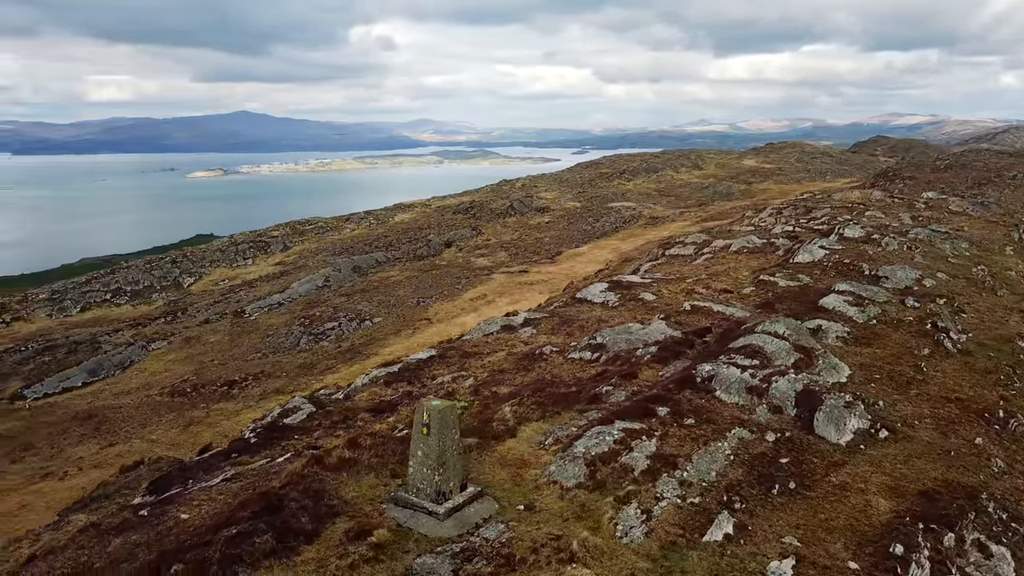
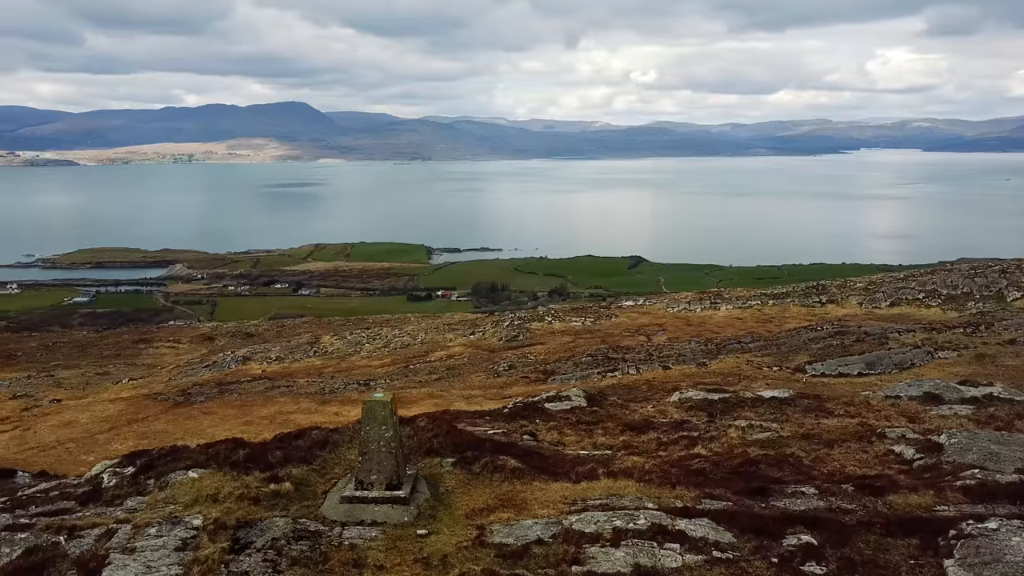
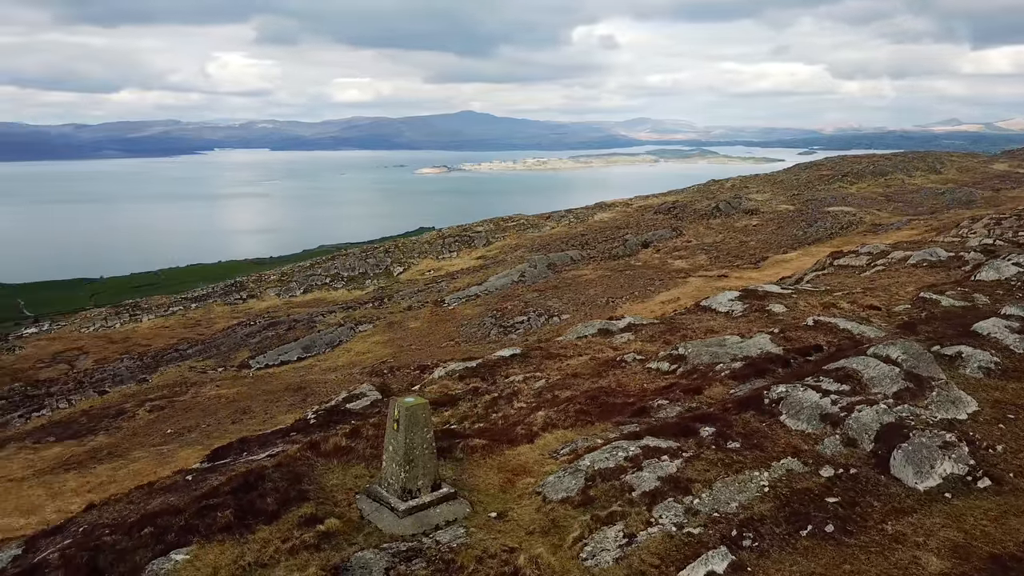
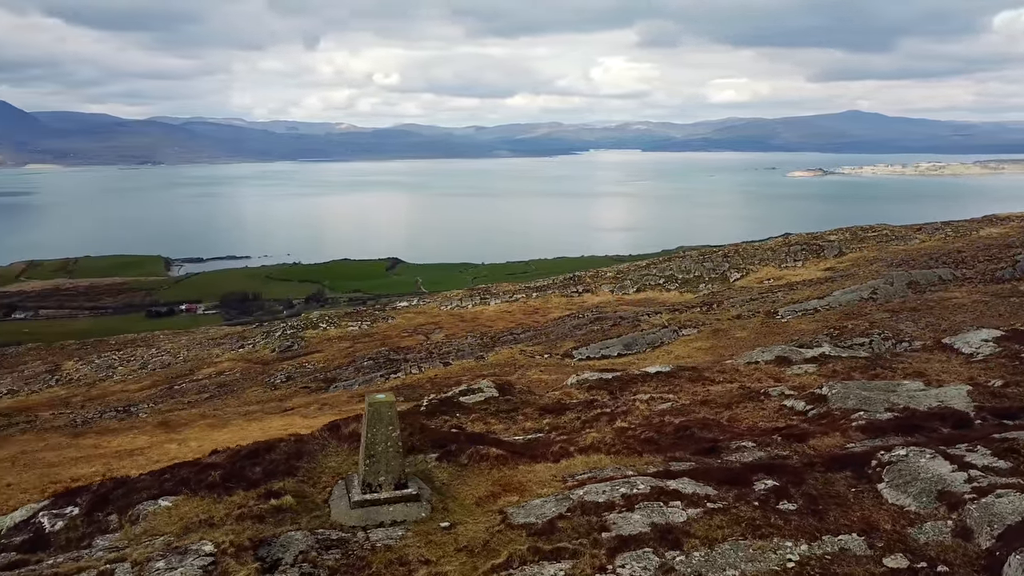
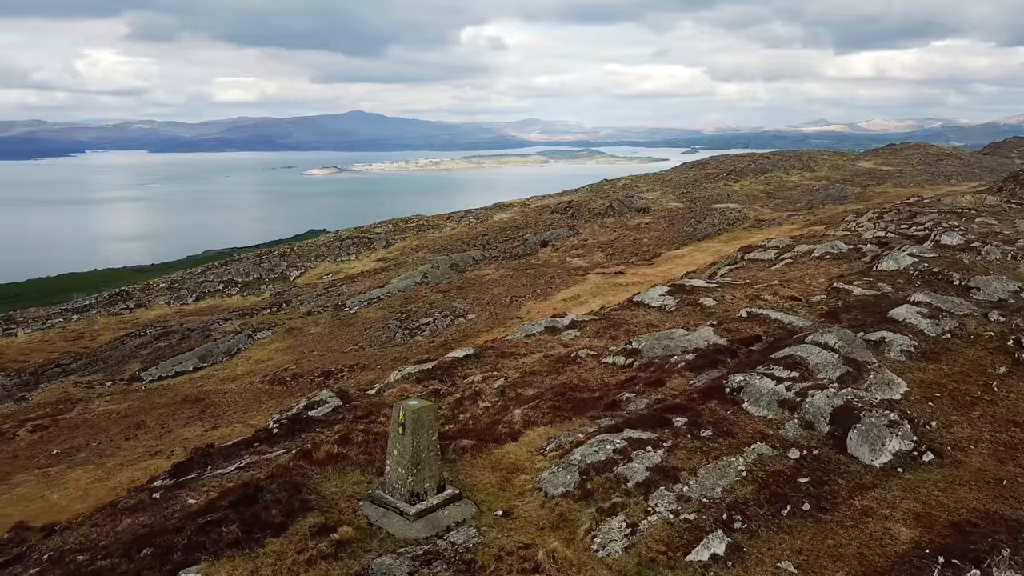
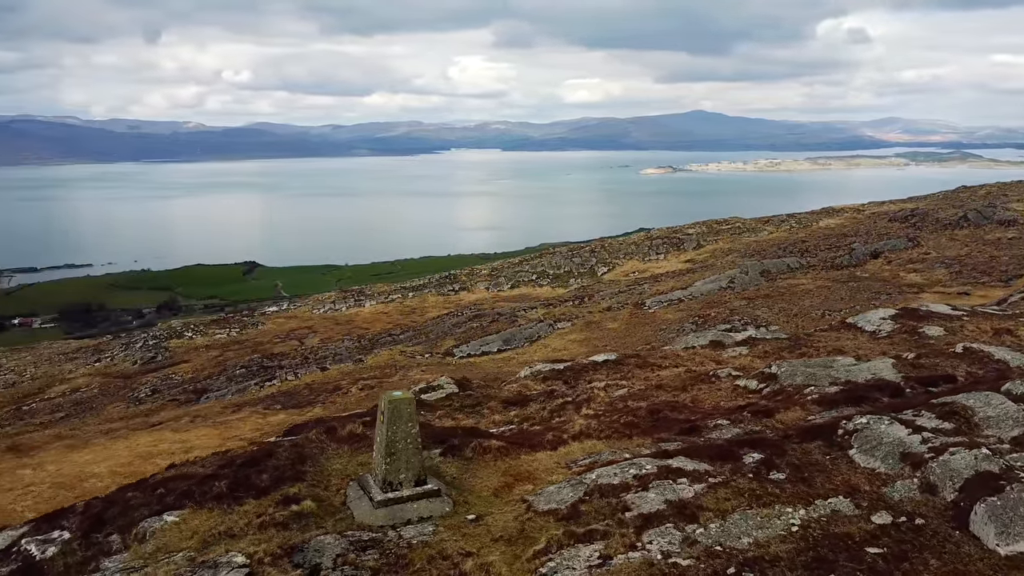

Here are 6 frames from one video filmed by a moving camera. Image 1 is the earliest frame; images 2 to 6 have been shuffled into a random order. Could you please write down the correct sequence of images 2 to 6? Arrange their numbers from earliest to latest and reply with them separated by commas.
5, 3, 6, 4, 2
